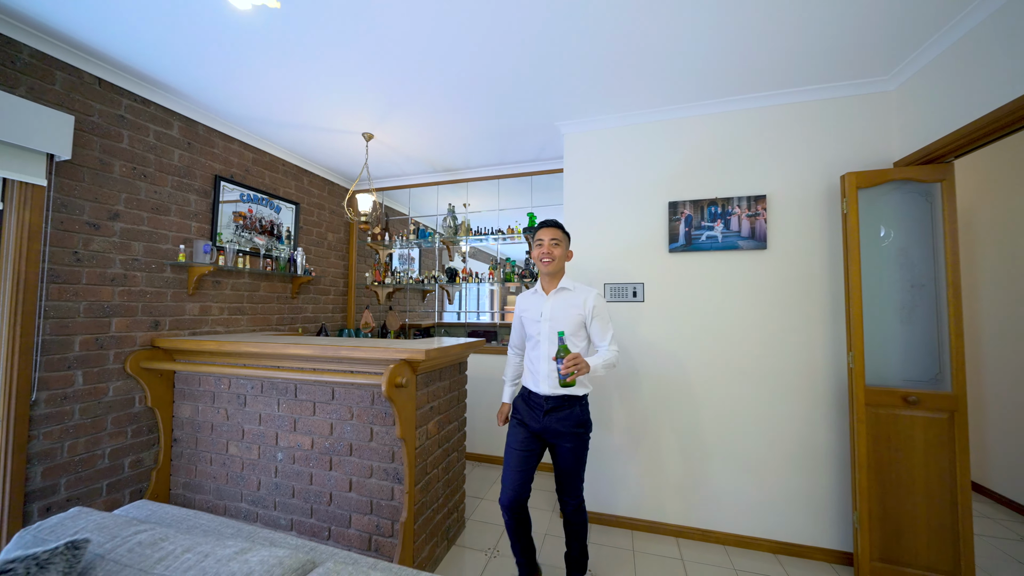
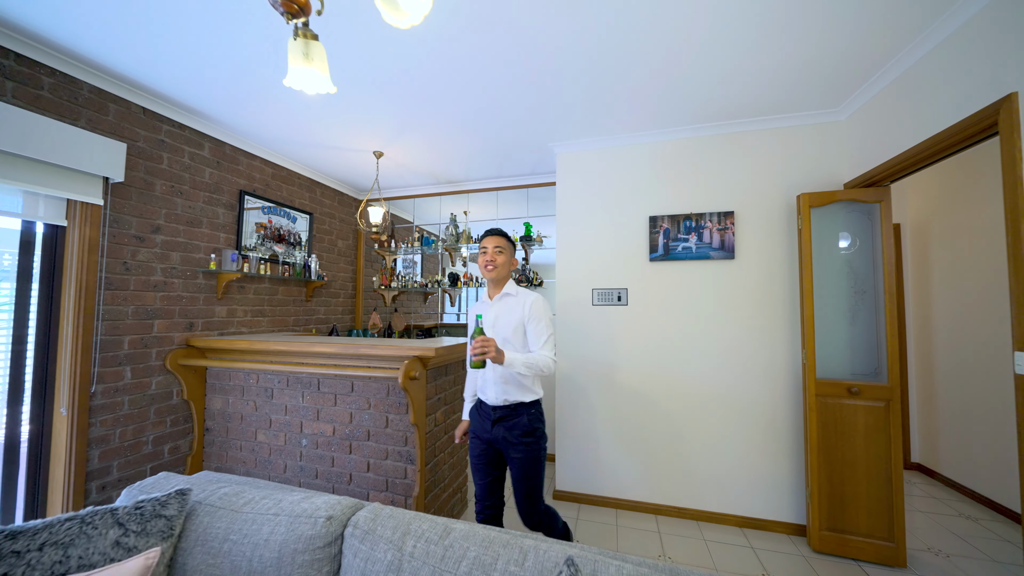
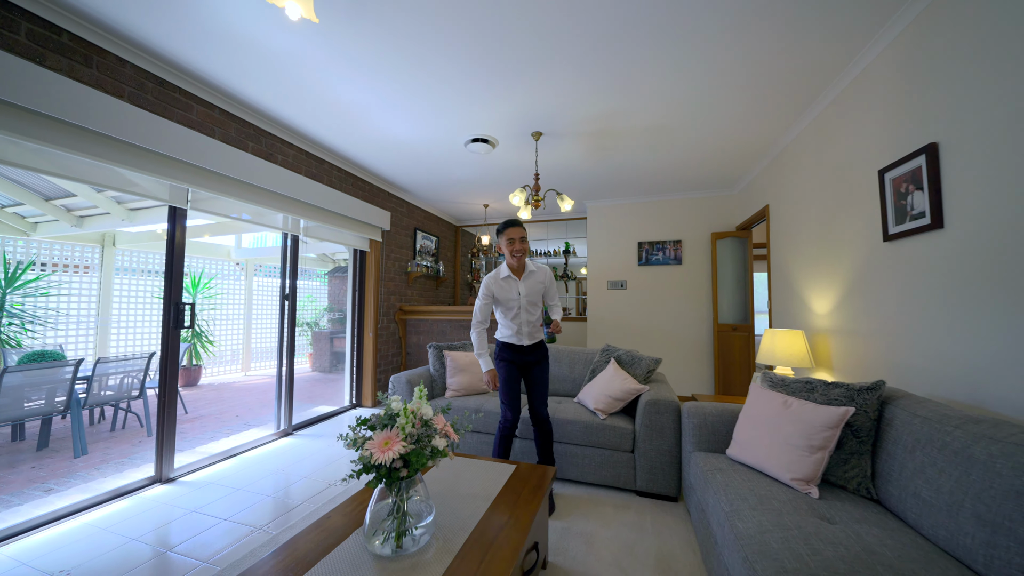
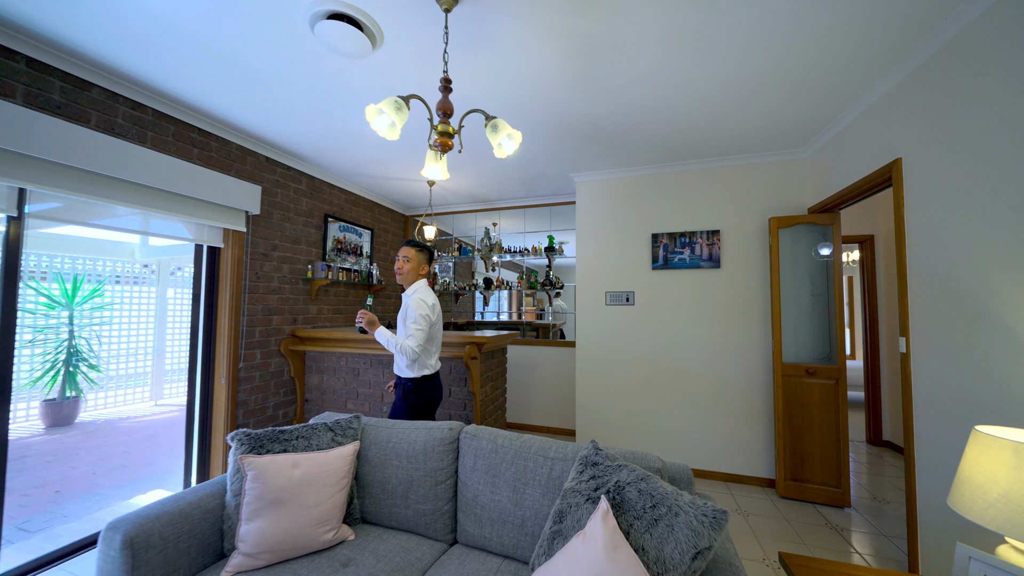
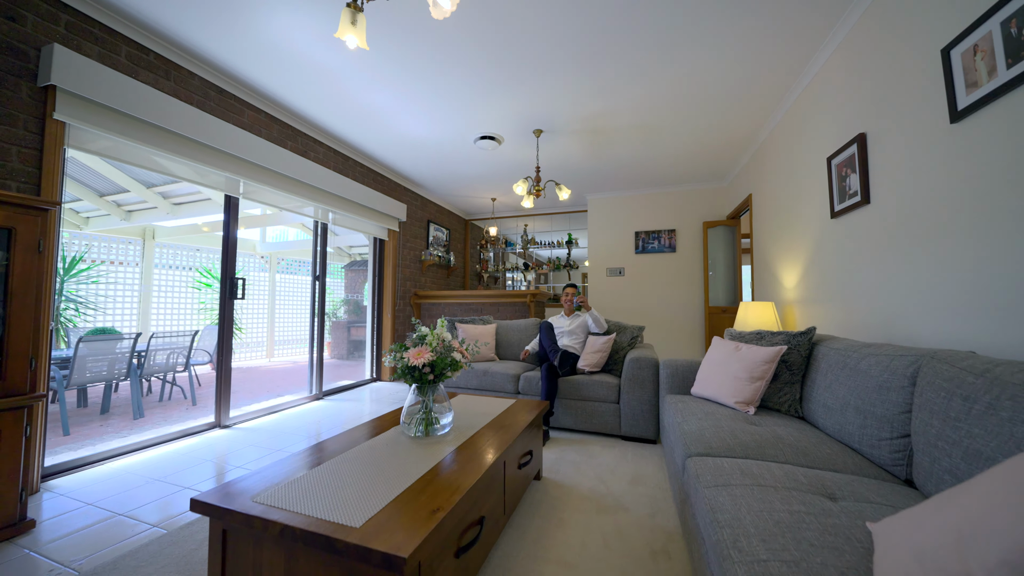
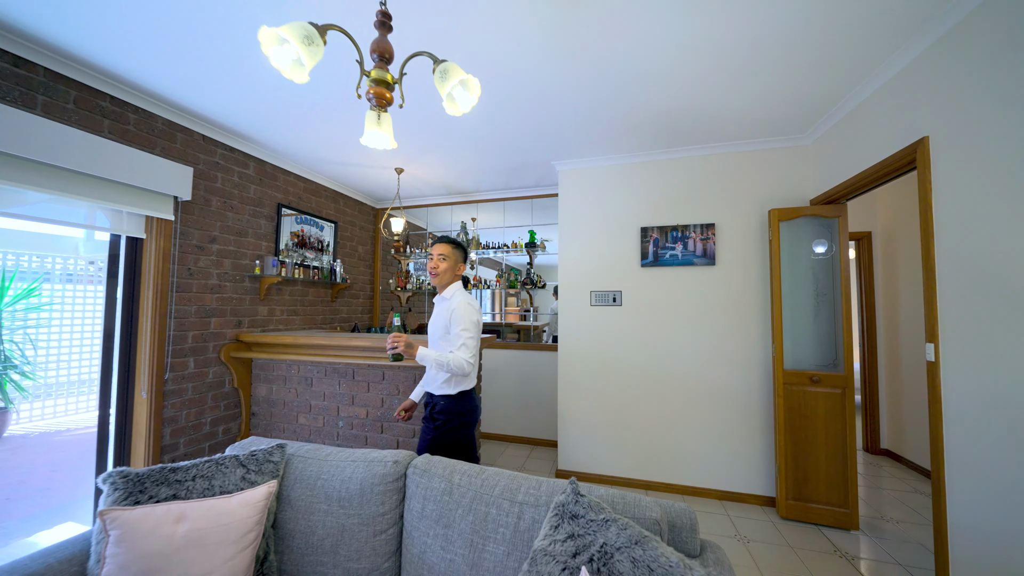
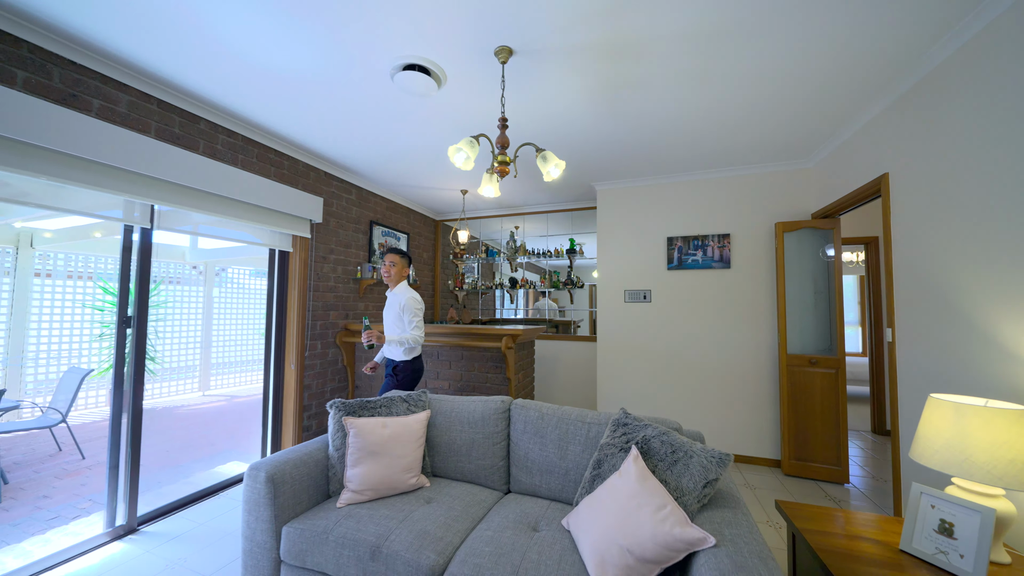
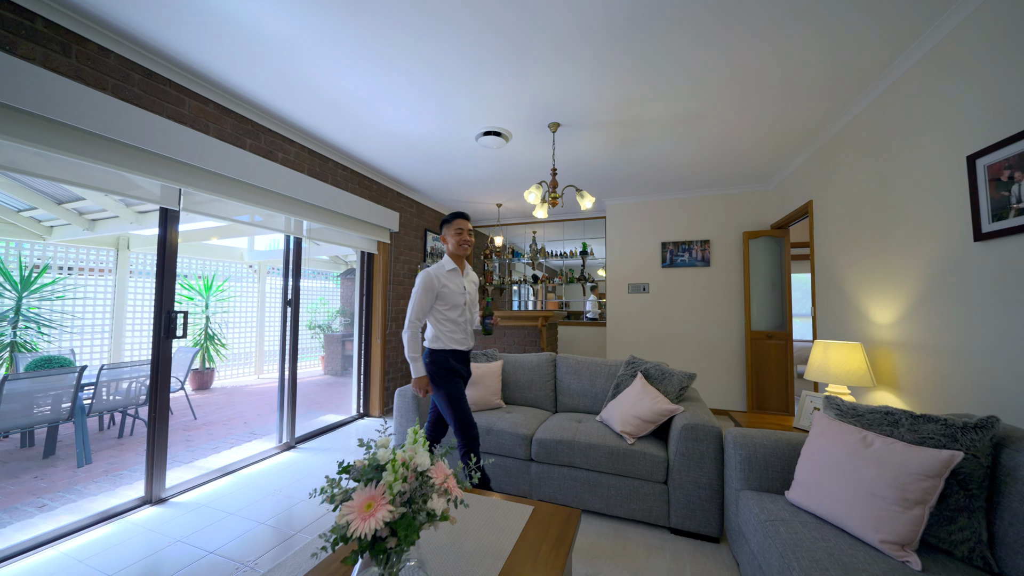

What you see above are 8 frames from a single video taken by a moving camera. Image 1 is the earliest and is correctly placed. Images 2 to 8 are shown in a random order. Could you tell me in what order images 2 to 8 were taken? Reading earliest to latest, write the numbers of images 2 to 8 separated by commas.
2, 6, 4, 7, 8, 3, 5
